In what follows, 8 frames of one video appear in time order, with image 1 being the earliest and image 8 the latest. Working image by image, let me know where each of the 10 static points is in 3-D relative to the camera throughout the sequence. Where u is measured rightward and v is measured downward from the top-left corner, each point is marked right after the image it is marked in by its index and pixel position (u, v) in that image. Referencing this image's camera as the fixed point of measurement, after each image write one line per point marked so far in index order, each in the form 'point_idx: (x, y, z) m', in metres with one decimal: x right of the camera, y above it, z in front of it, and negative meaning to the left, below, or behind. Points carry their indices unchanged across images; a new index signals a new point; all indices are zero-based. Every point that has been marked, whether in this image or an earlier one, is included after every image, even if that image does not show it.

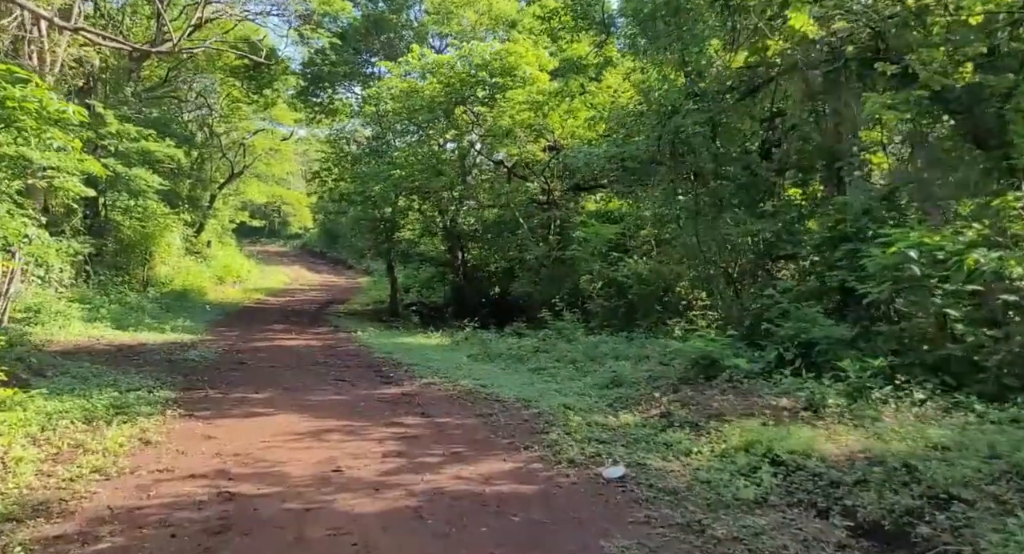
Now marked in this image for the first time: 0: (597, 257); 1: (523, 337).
0: (+1.6, +0.4, +17.9) m
1: (+0.2, -1.1, +15.9) m
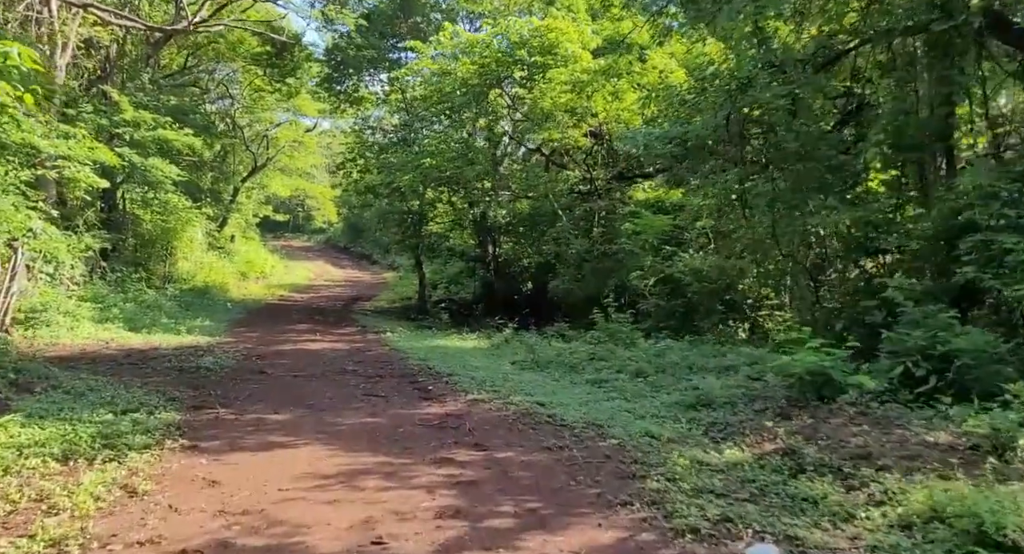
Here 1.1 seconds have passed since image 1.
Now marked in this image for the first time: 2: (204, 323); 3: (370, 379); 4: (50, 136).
0: (+2.4, +0.5, +16.4) m
1: (+0.9, -1.0, +14.4) m
2: (-6.5, -1.0, +19.9) m
3: (-1.7, -1.2, +11.1) m
4: (-8.9, +2.7, +18.2) m
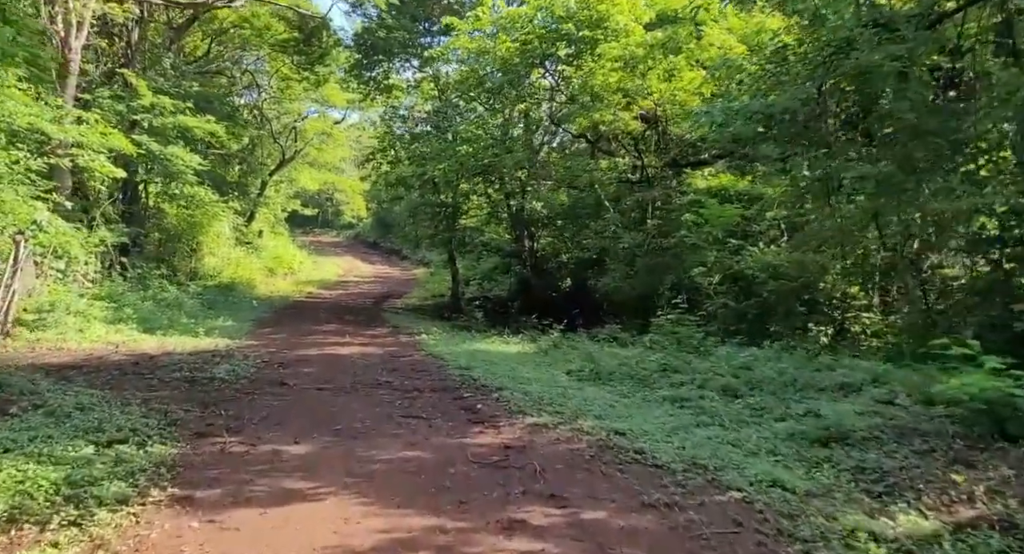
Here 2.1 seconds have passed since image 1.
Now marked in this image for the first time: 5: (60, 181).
0: (+3.1, +0.5, +14.8) m
1: (+1.6, -1.0, +12.8) m
2: (-5.6, -0.9, +18.5) m
3: (-1.1, -1.2, +9.6) m
4: (-8.1, +2.8, +16.9) m
5: (-8.7, +1.8, +18.1) m
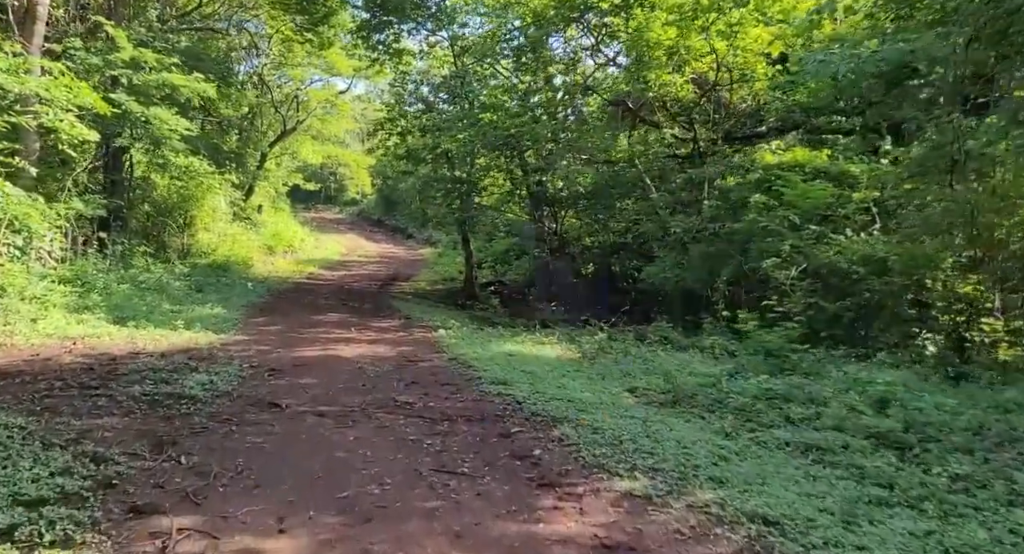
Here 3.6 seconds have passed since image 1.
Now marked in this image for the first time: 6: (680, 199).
0: (+3.6, +0.6, +12.4) m
1: (+2.1, -0.9, +10.5) m
2: (-5.1, -0.6, +16.2) m
3: (-0.6, -1.1, +7.3) m
4: (-7.6, +3.1, +14.5) m
5: (-8.2, +2.2, +15.8) m
6: (+3.0, +1.4, +16.2) m
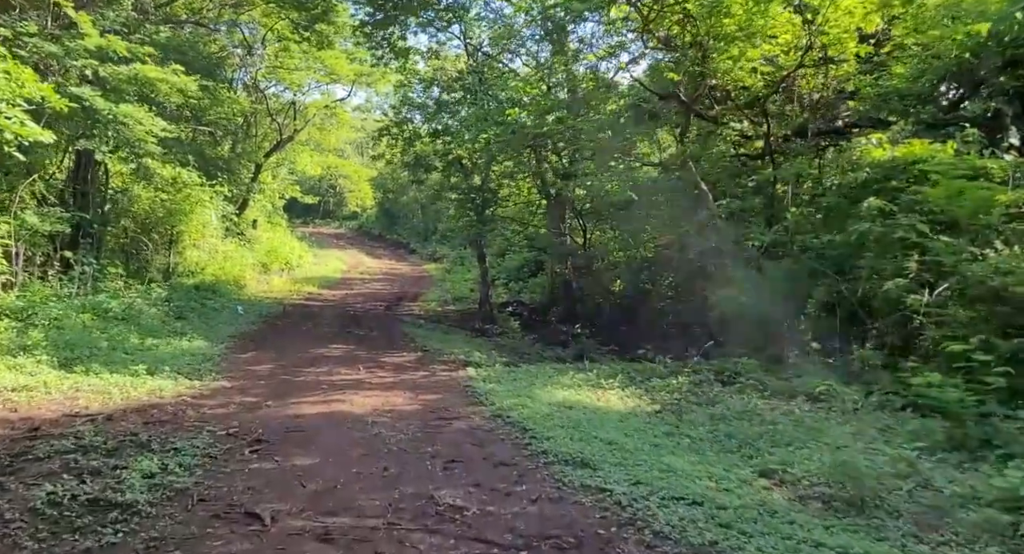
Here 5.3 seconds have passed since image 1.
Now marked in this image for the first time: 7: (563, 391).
0: (+4.2, +0.4, +9.7) m
1: (+2.7, -1.2, +7.8) m
2: (-4.5, -1.0, +13.5) m
3: (0.0, -1.3, +4.5) m
4: (-7.0, +2.7, +11.8) m
5: (-7.6, +1.8, +13.1) m
6: (+3.5, +1.1, +13.5) m
7: (+0.6, -1.2, +10.3) m
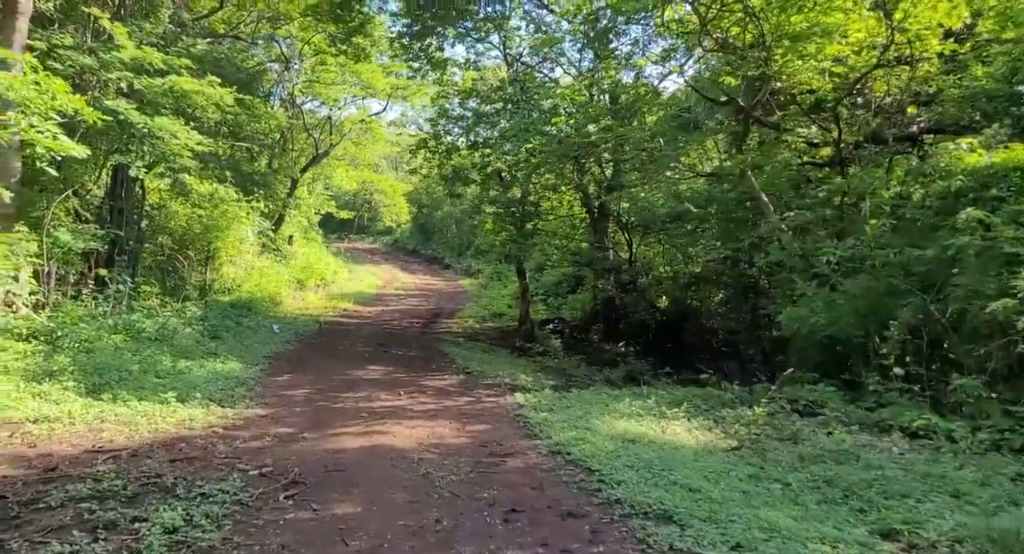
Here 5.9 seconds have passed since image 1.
0: (+4.7, +0.2, +8.7) m
1: (+3.1, -1.3, +6.8) m
2: (-3.9, -1.2, +12.8) m
3: (+0.3, -1.5, +3.7) m
4: (-6.4, +2.5, +11.3) m
5: (-7.0, +1.5, +12.5) m
6: (+4.2, +0.8, +12.6) m
7: (+1.1, -1.4, +9.5) m
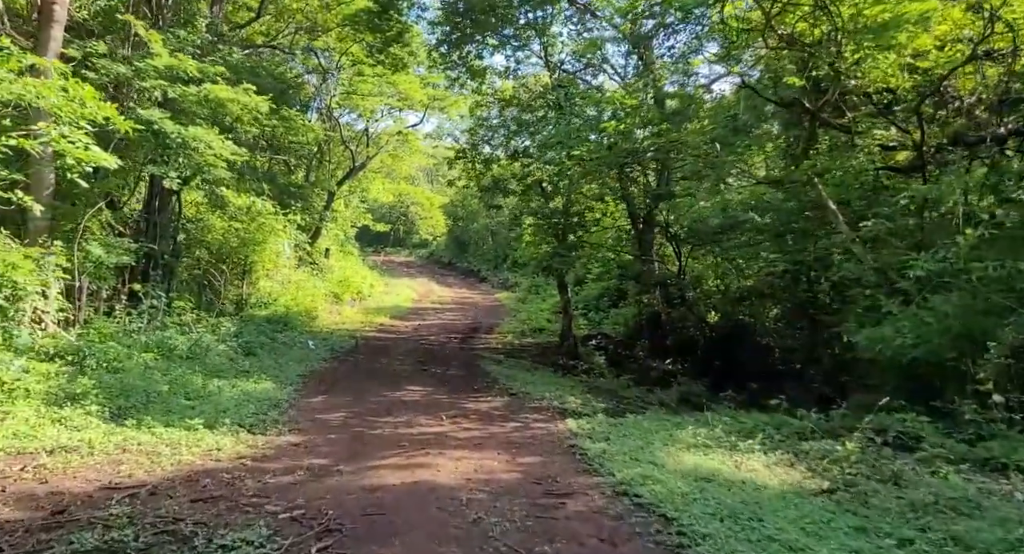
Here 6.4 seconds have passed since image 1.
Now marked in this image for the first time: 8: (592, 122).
0: (+5.2, 0.0, +7.7) m
1: (+3.5, -1.5, +5.9) m
2: (-3.2, -1.4, +12.1) m
3: (+0.6, -1.5, +2.9) m
4: (-5.8, +2.3, +10.7) m
5: (-6.4, +1.3, +12.0) m
6: (+4.8, +0.6, +11.6) m
7: (+1.6, -1.6, +8.6) m
8: (+1.4, +2.8, +16.5) m
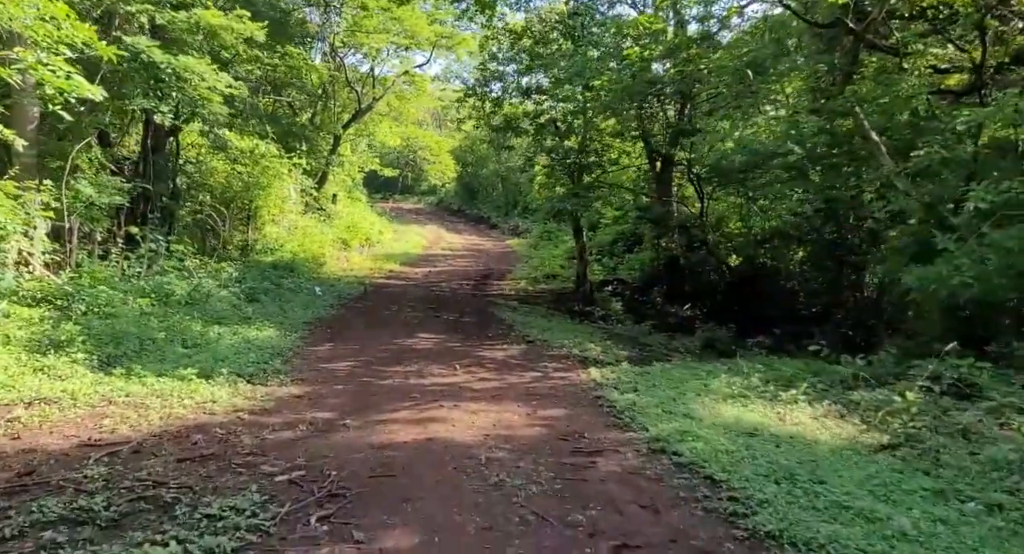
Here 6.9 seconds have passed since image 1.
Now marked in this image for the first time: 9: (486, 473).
0: (+5.4, +0.5, +6.9) m
1: (+3.7, -1.1, +5.1) m
2: (-3.0, -0.7, +11.4) m
3: (+0.8, -1.3, +2.1) m
4: (-5.7, +3.0, +9.8) m
5: (-6.2, +2.0, +11.2) m
6: (+5.0, +1.3, +10.8) m
7: (+1.8, -1.1, +7.8) m
8: (+1.6, +3.7, +15.5) m
9: (-0.1, -1.2, +5.8) m
